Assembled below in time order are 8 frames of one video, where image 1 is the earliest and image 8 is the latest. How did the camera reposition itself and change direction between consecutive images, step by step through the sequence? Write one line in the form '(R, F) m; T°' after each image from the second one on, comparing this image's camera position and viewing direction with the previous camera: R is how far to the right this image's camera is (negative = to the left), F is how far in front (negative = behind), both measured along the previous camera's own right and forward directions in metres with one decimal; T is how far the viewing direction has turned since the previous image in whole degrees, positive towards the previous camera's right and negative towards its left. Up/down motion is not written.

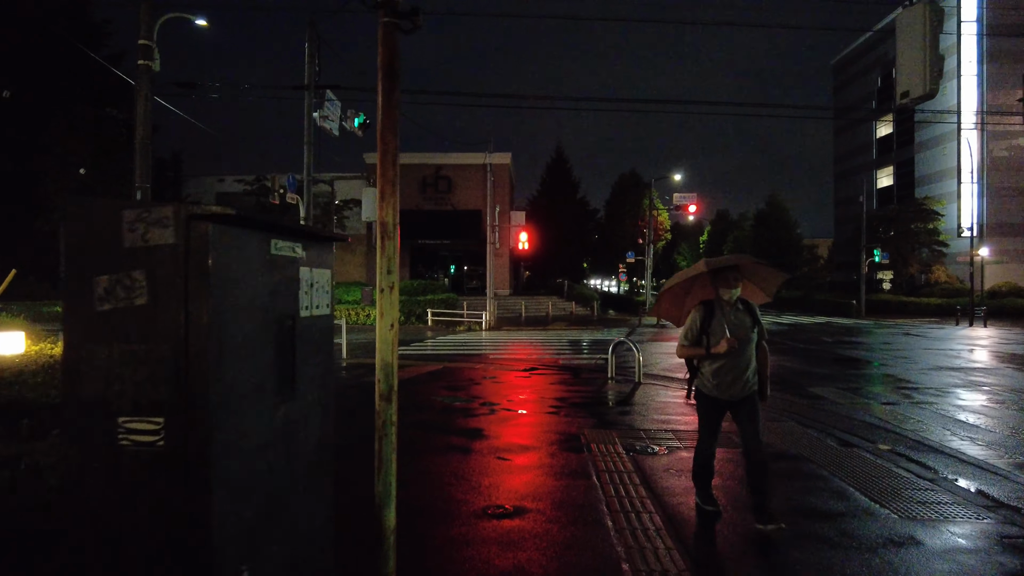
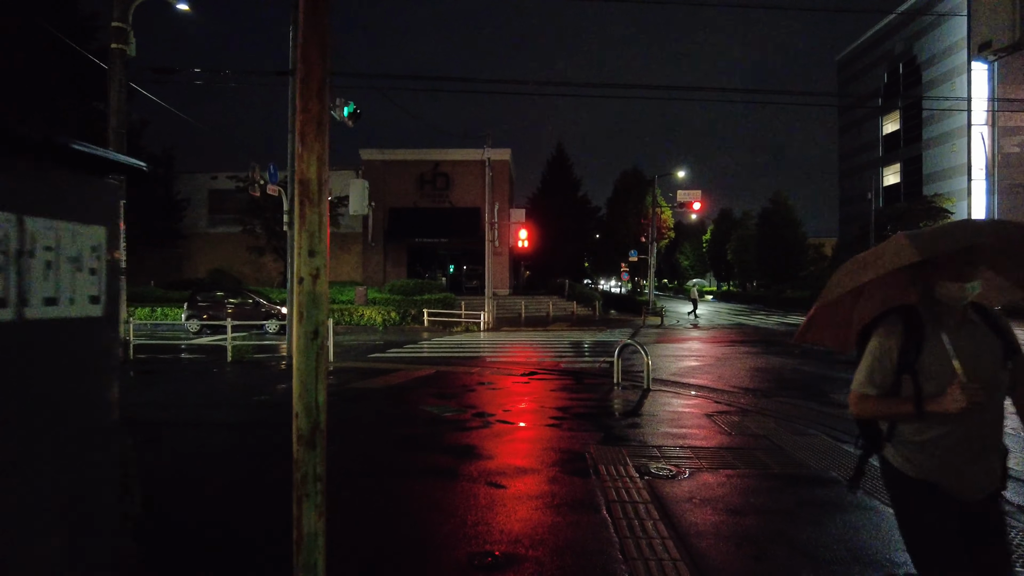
(+0.1, +1.0) m; 0°
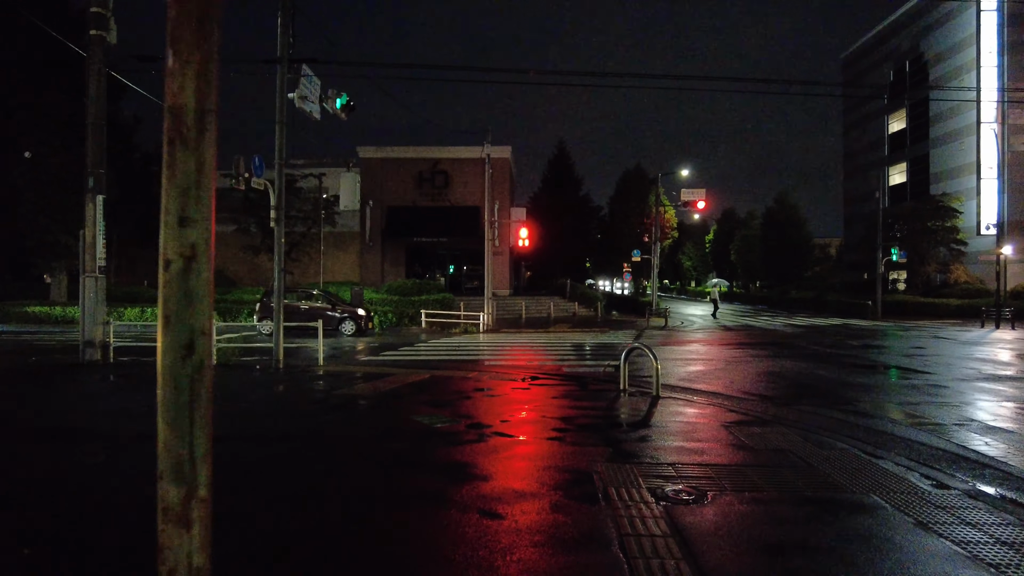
(0.0, +0.8) m; 0°
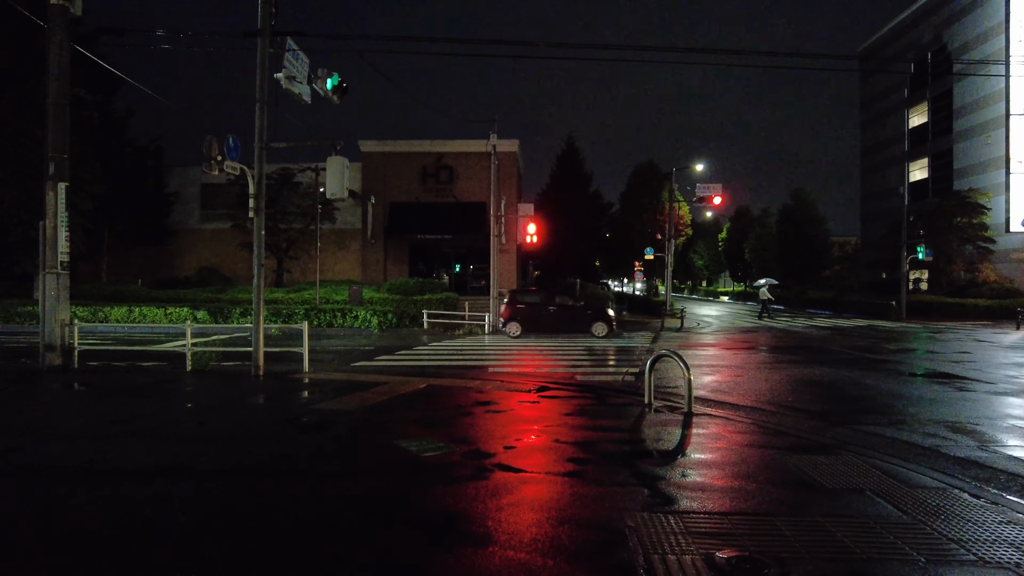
(0.0, +1.5) m; -1°
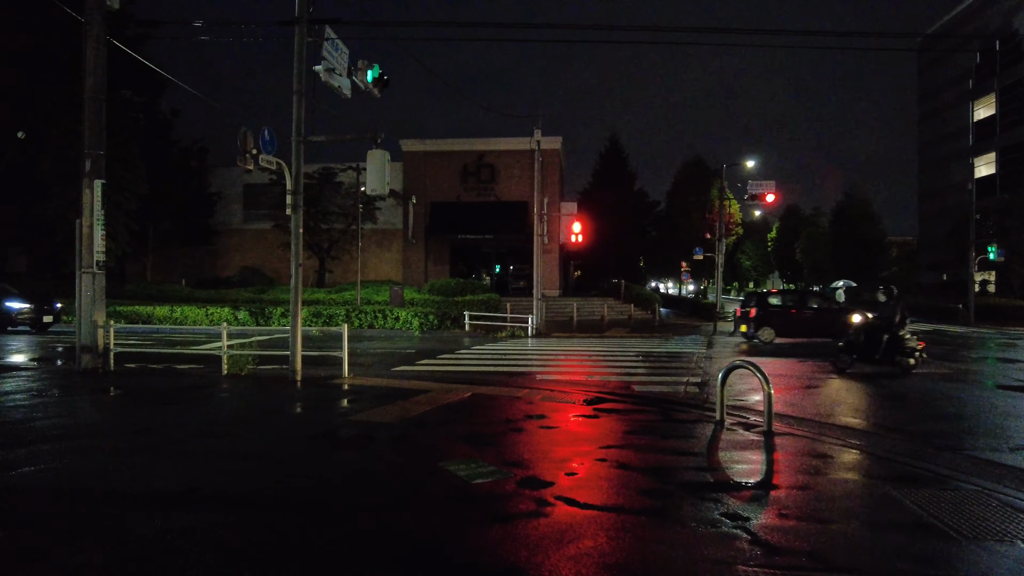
(-0.2, +0.9) m; -3°
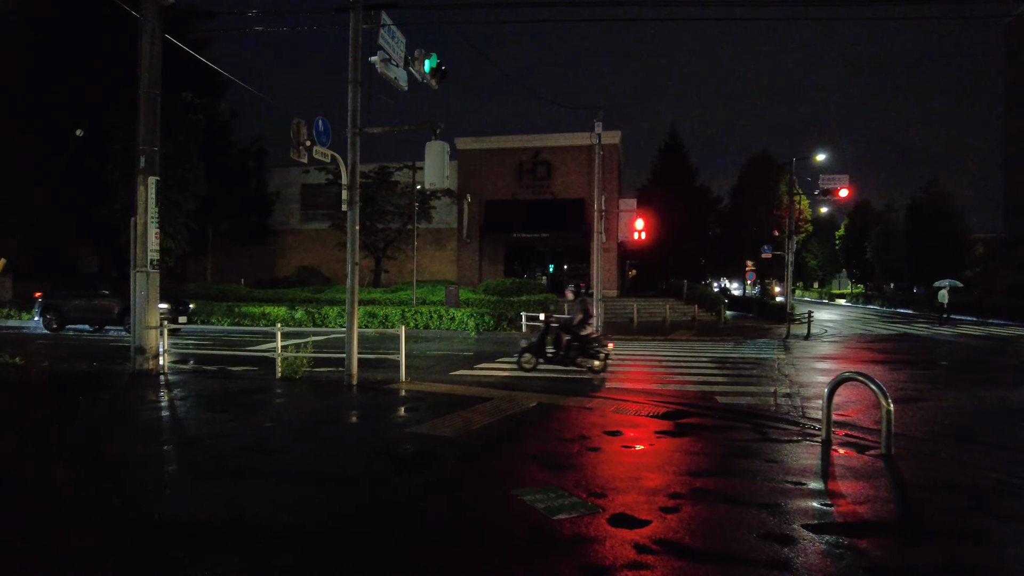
(-0.3, +0.8) m; -4°
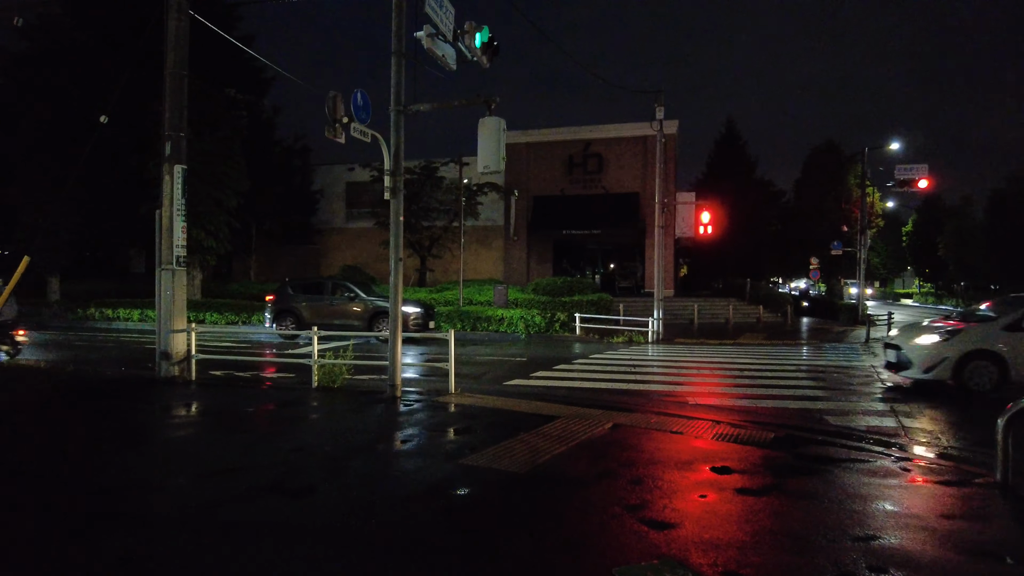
(-0.3, +1.5) m; -4°
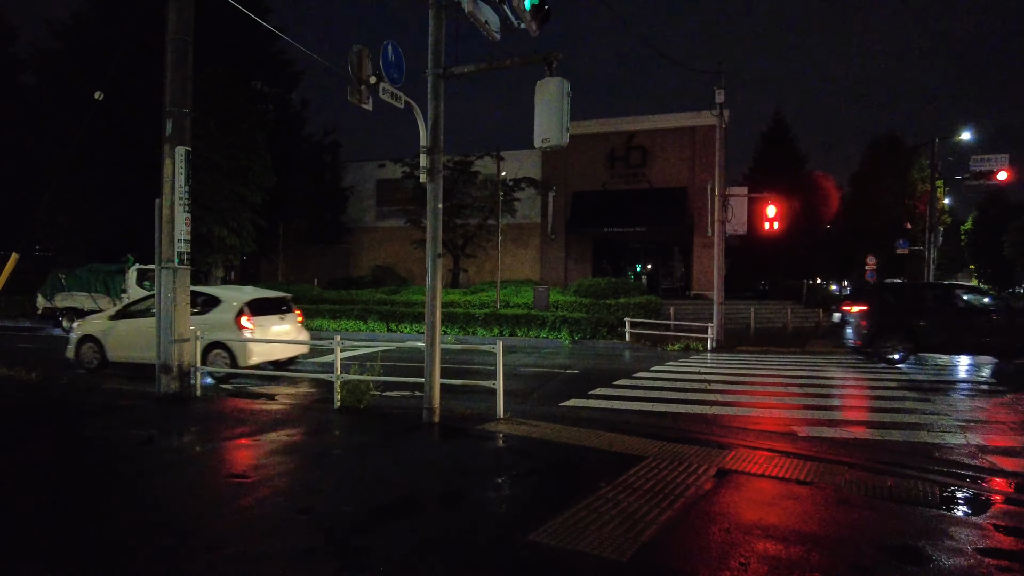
(-0.4, +1.8) m; -3°
